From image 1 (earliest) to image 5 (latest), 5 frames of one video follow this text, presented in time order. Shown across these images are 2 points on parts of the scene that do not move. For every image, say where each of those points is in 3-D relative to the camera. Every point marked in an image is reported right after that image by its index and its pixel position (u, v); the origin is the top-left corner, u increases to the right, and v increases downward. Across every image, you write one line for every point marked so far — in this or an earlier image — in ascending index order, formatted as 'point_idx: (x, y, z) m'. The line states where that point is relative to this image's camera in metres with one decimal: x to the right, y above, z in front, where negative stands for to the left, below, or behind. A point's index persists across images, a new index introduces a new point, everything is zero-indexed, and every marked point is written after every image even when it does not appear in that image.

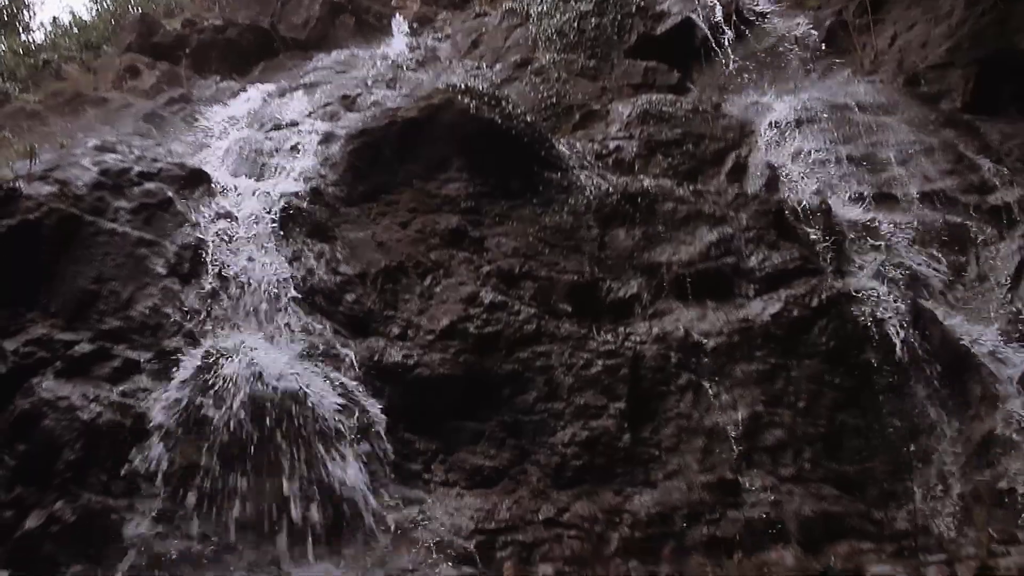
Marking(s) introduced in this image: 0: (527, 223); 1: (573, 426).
0: (+0.1, +0.4, +5.2) m
1: (+0.3, -0.7, +3.8) m
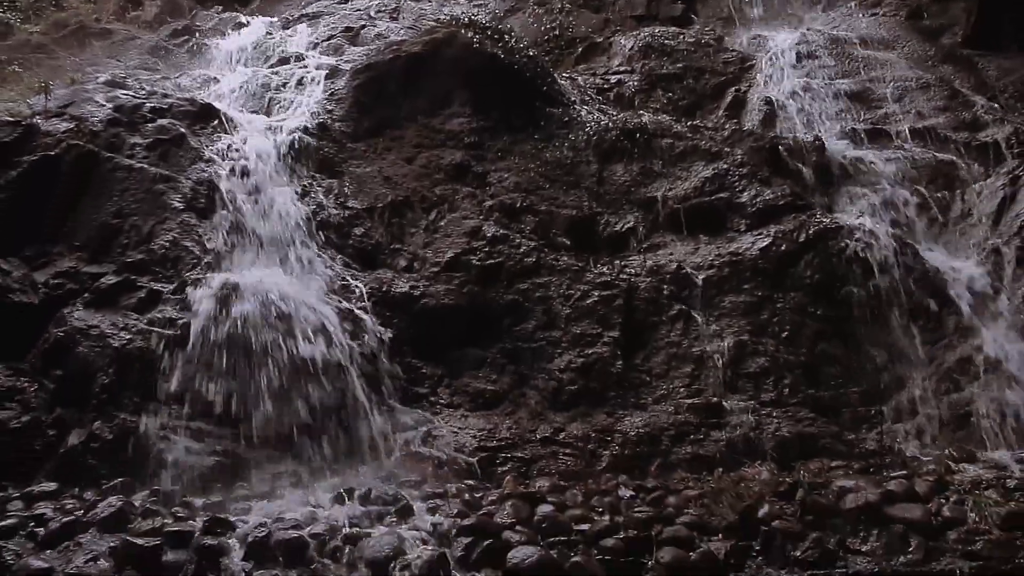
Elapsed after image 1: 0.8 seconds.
0: (+0.1, +0.9, +5.4) m
1: (+0.3, -0.3, +4.1) m
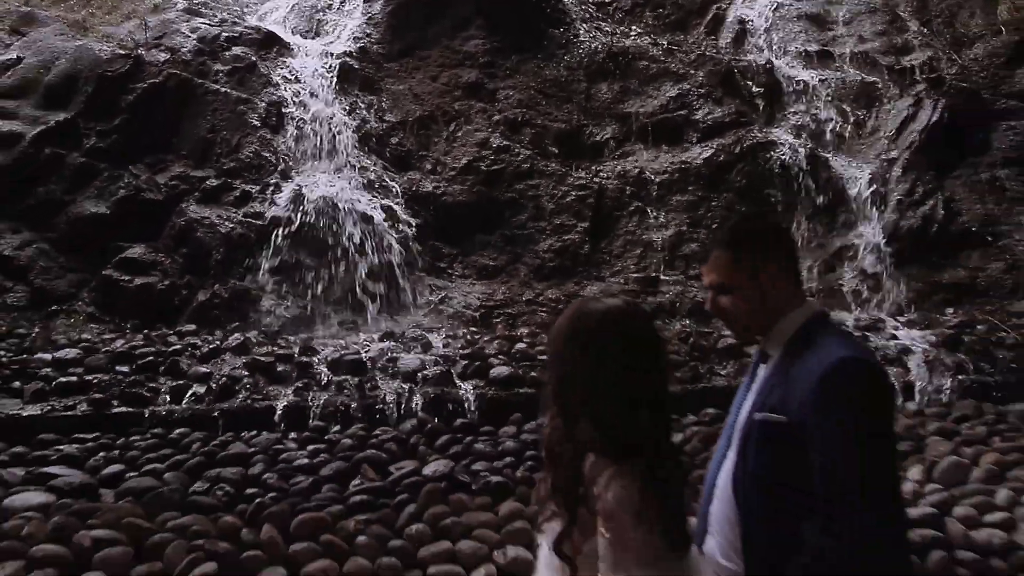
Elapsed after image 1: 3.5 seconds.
0: (+0.1, +1.7, +6.6) m
1: (+0.3, +0.3, +5.5) m
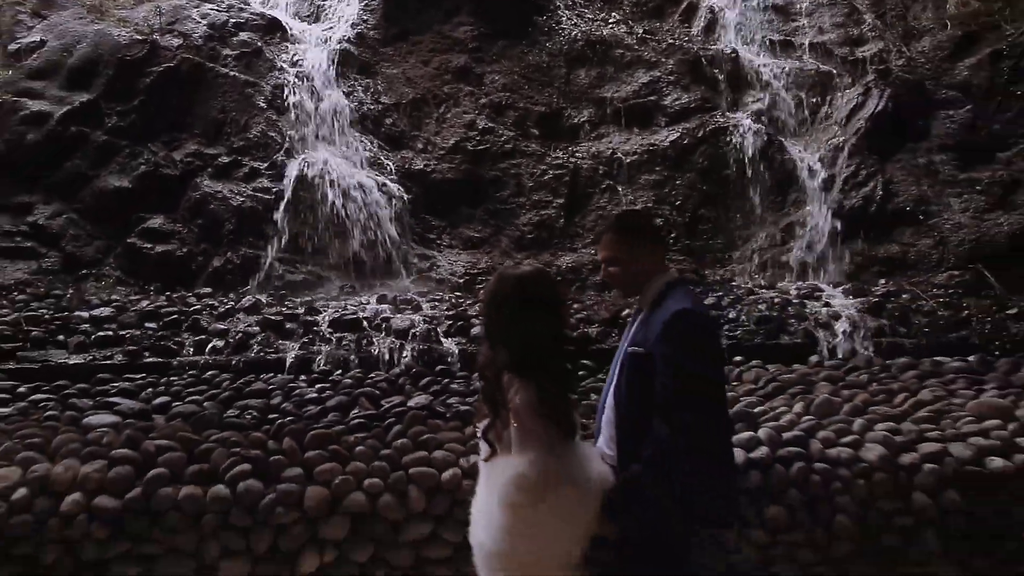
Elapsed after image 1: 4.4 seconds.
0: (0.0, +2.0, +7.1) m
1: (+0.1, +0.6, +6.1) m
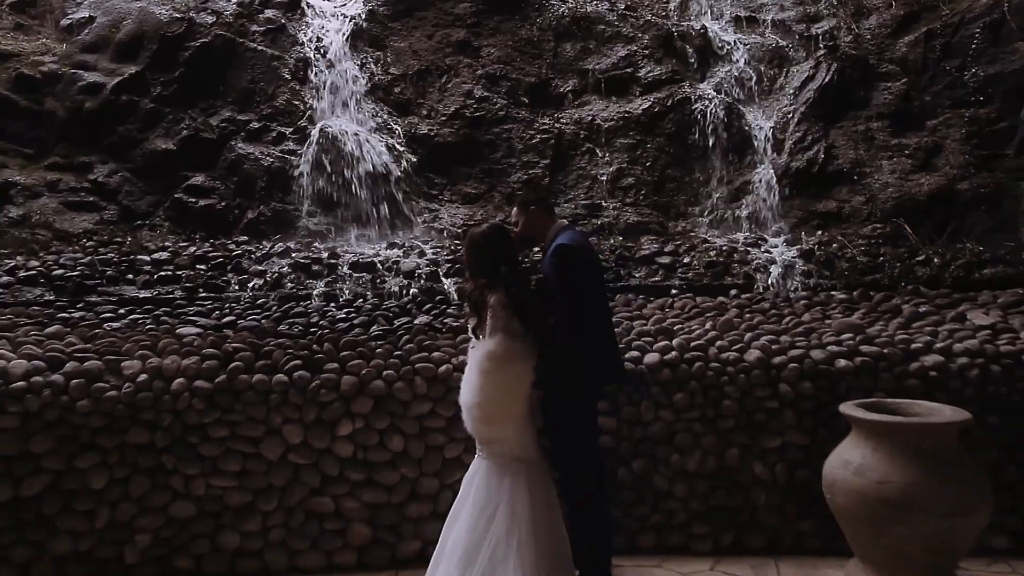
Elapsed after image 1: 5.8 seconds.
0: (0.0, +2.5, +8.0) m
1: (+0.1, +1.0, +7.0) m
